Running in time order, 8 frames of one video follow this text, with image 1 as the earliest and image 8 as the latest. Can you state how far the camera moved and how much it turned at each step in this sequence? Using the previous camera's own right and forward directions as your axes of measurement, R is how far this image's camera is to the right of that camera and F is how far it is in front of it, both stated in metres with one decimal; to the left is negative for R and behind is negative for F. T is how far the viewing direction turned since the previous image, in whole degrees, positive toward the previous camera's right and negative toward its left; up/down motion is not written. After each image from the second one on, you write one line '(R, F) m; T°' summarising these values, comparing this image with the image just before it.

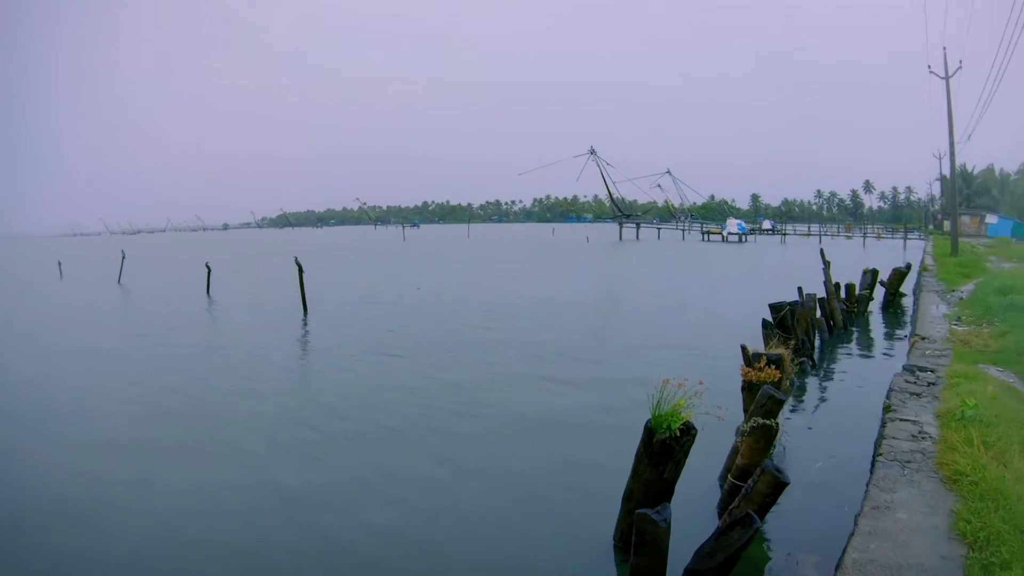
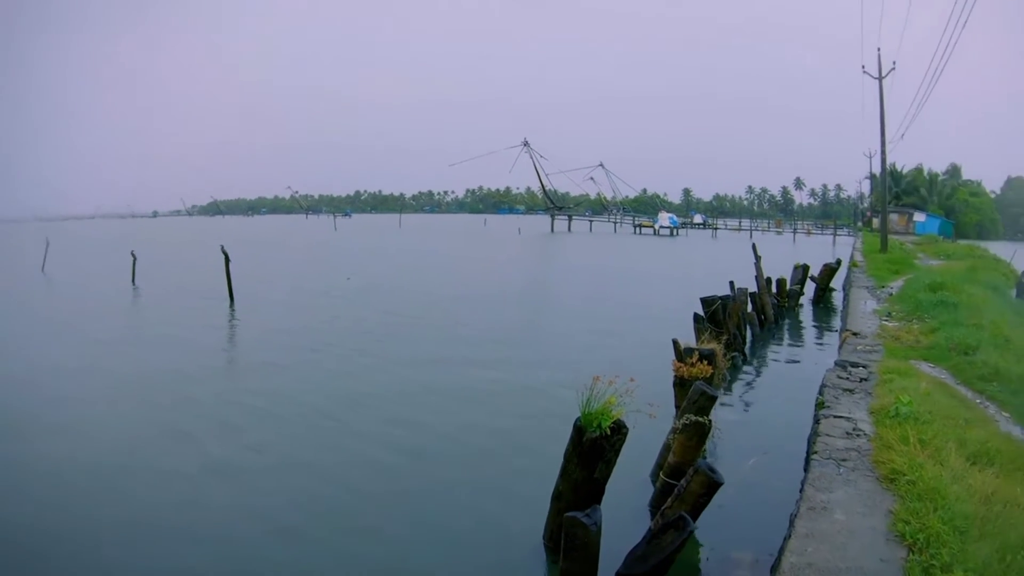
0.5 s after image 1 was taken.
(+0.1, +0.4) m; +5°
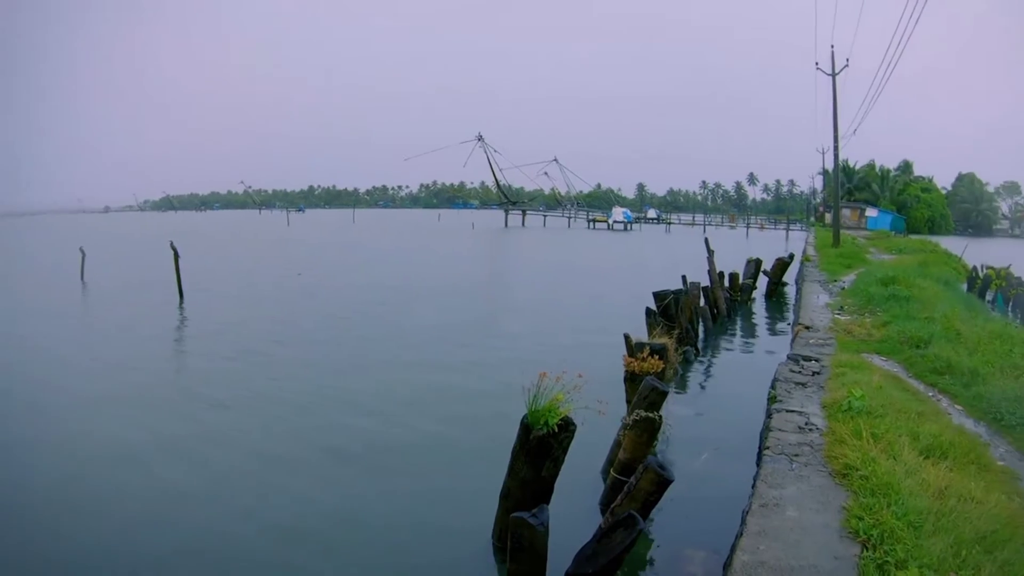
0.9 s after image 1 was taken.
(+0.1, +0.2) m; +4°
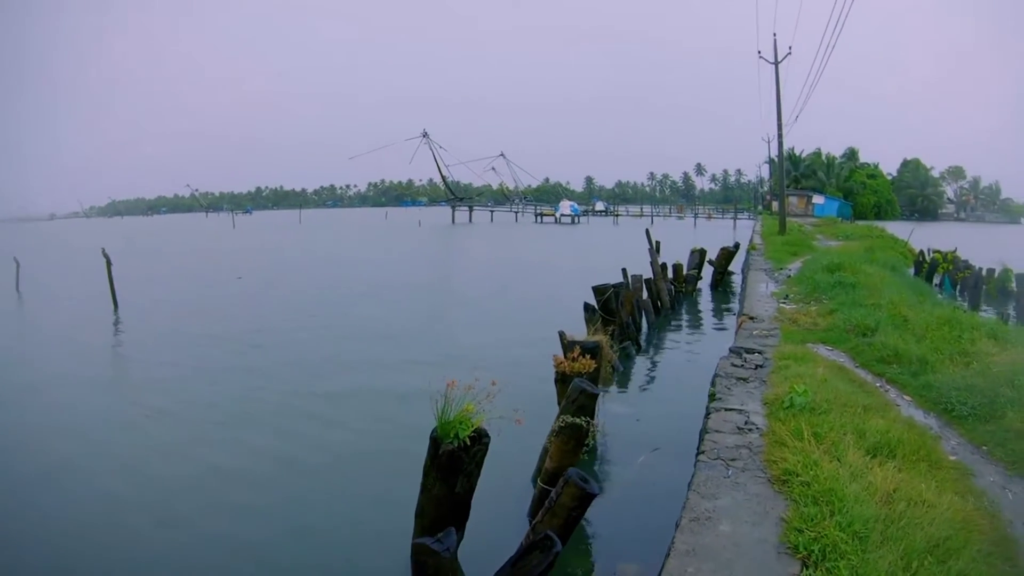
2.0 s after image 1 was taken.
(+0.3, +0.5) m; +4°
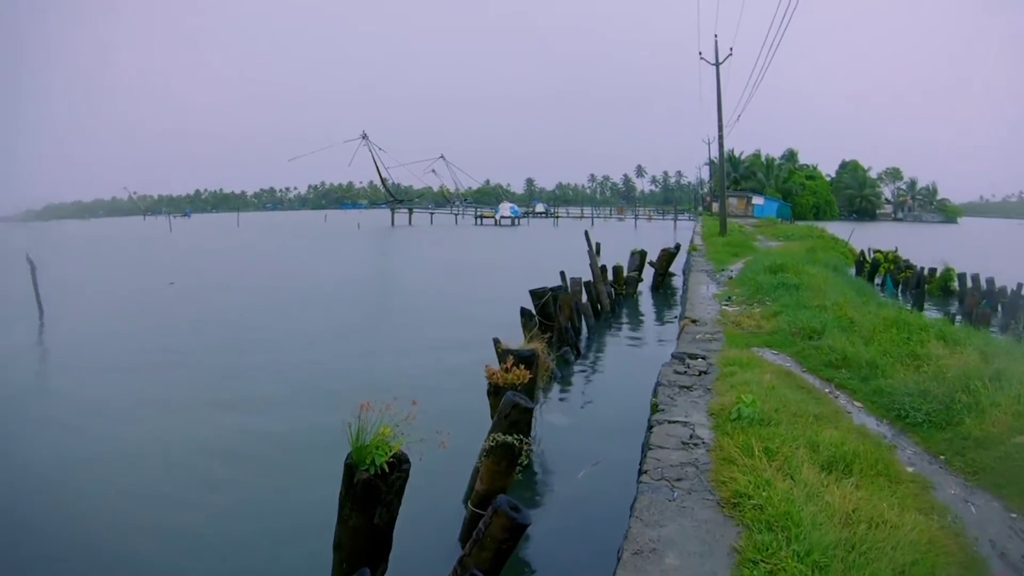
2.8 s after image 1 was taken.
(+0.1, +0.4) m; +5°
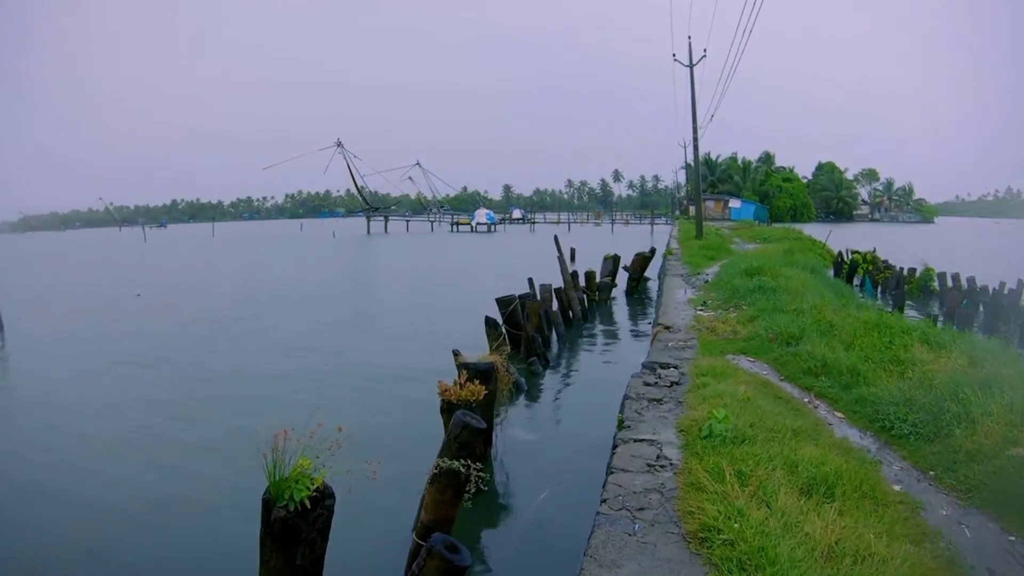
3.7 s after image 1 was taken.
(+0.1, +0.3) m; +2°
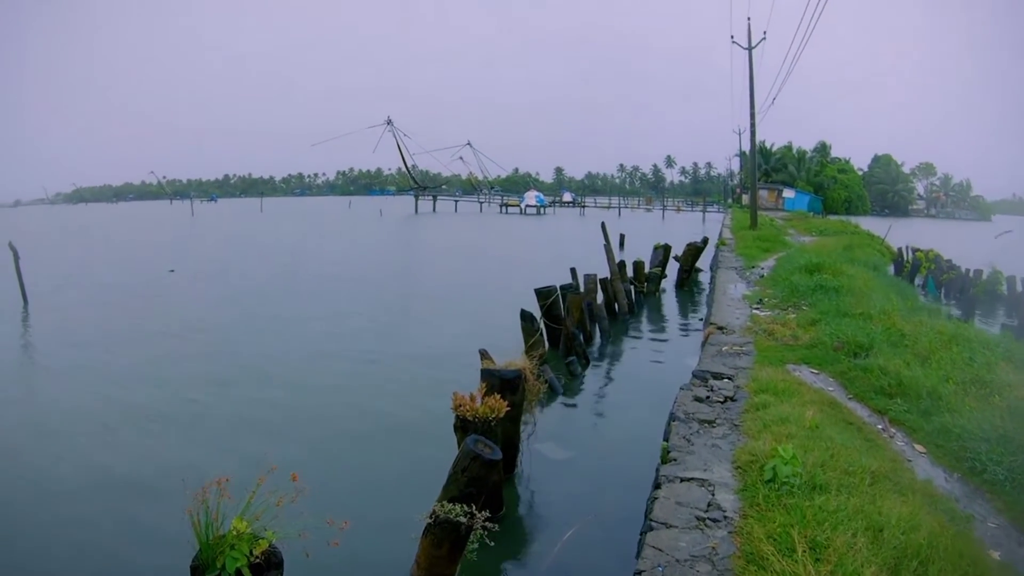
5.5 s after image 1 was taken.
(0.0, +0.2) m; -4°
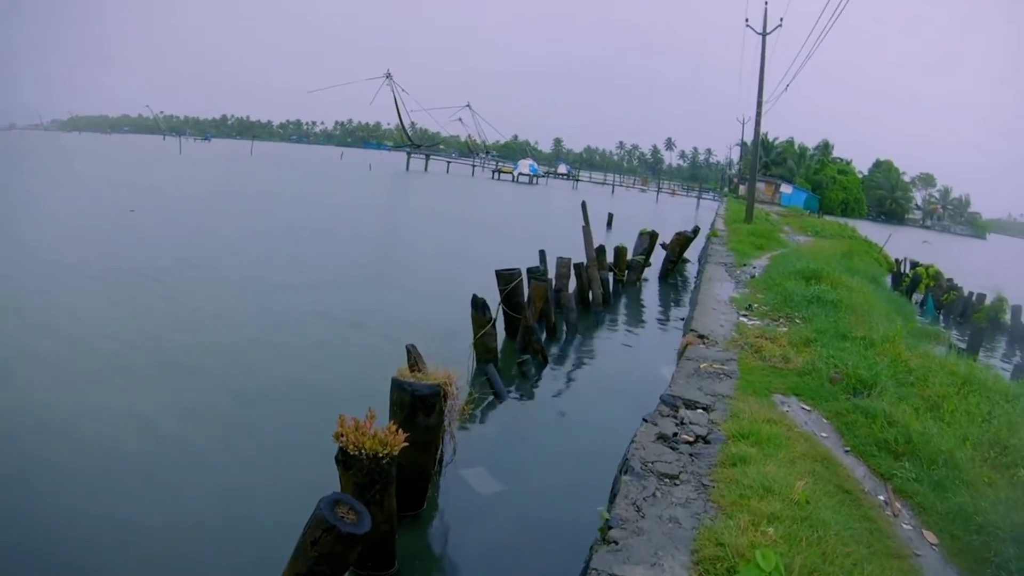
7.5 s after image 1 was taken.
(+0.2, +0.6) m; +1°
